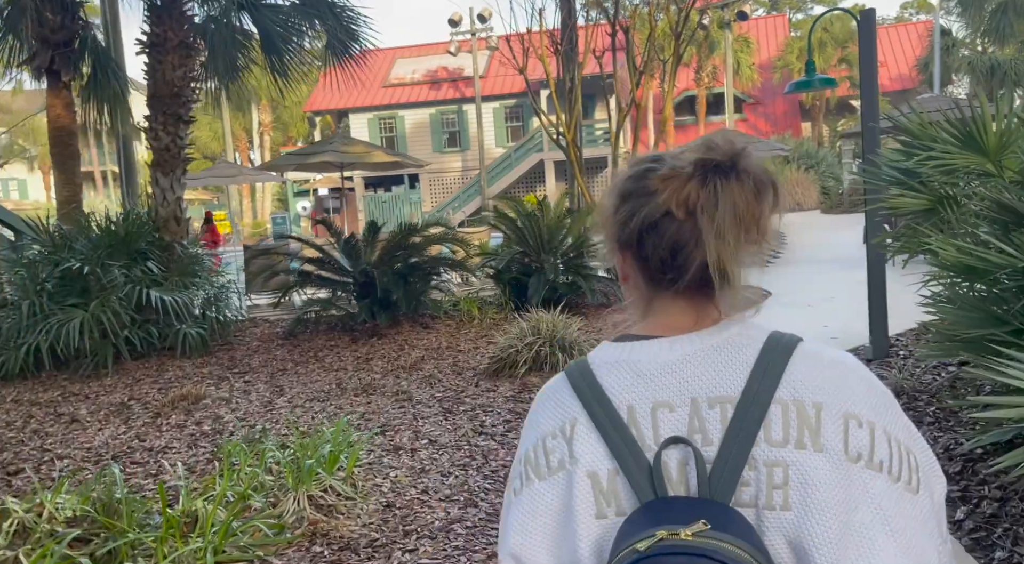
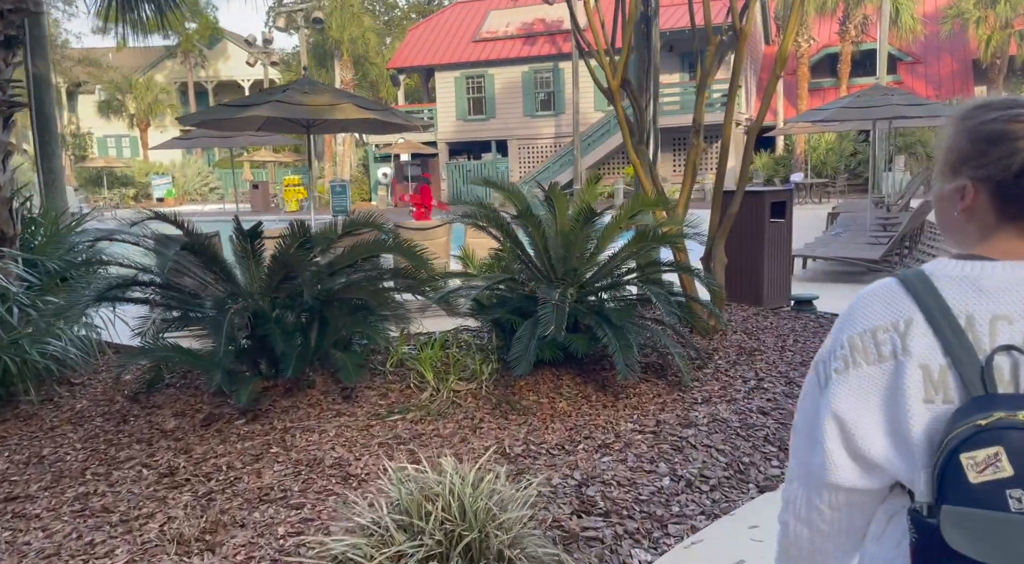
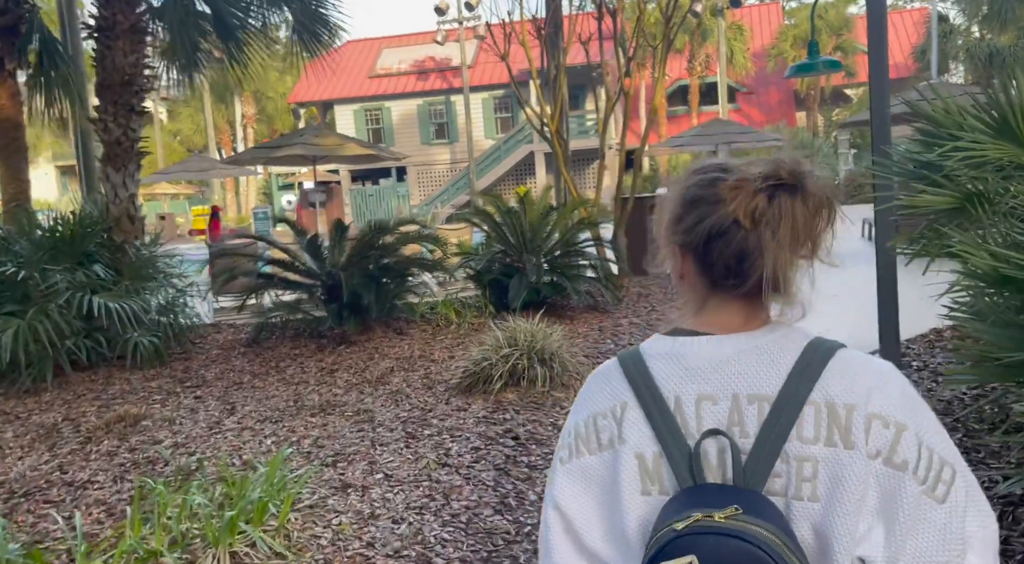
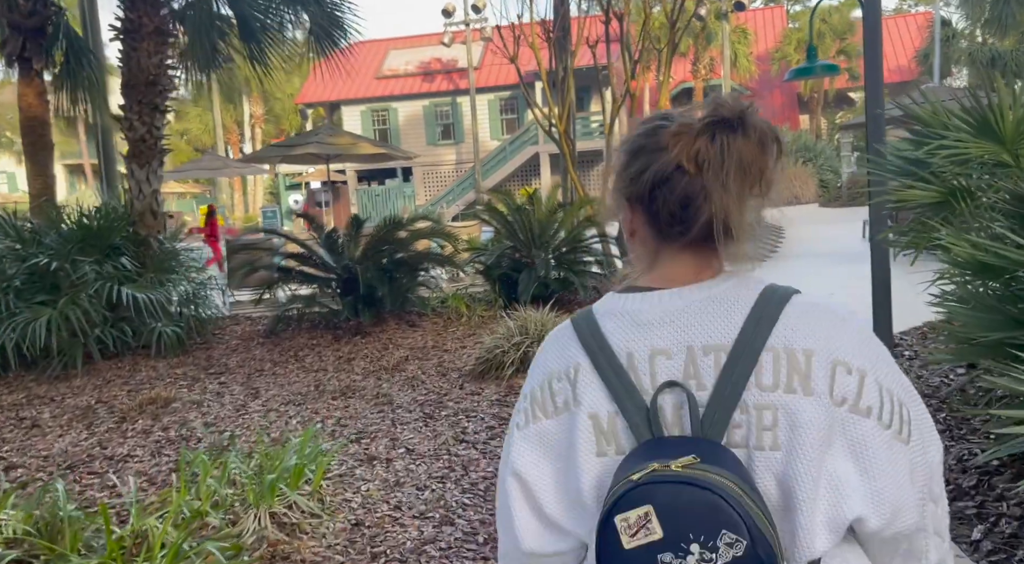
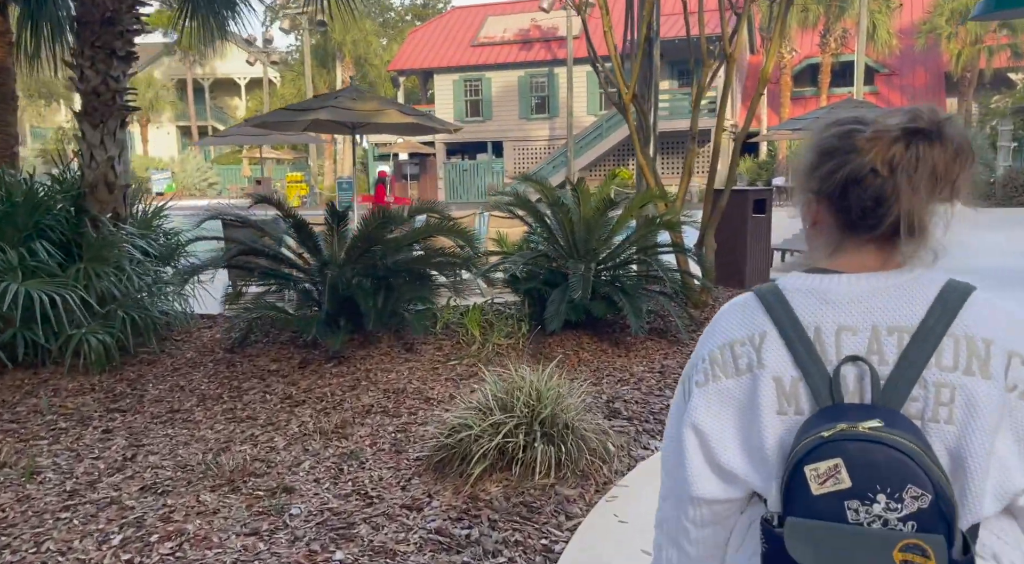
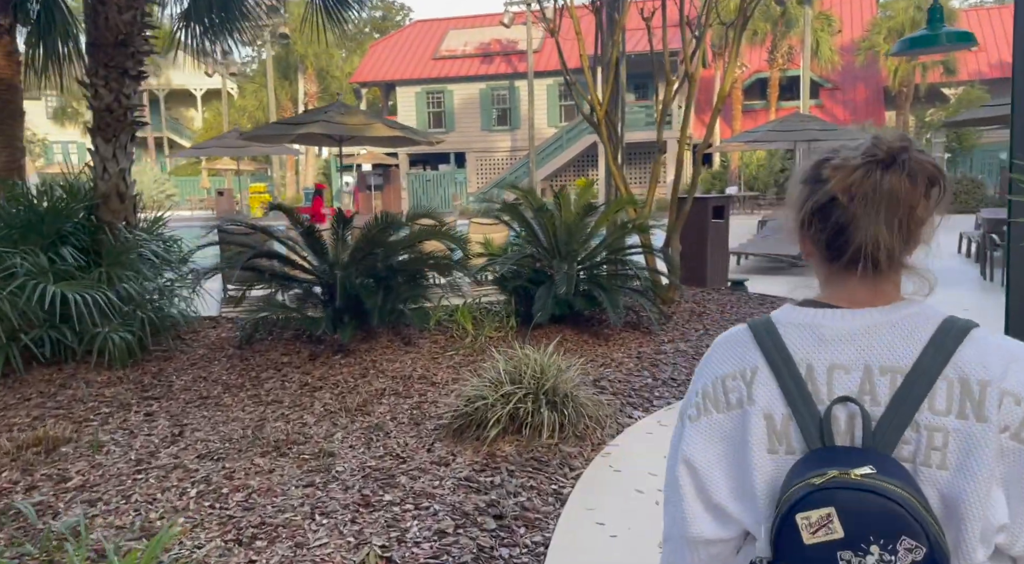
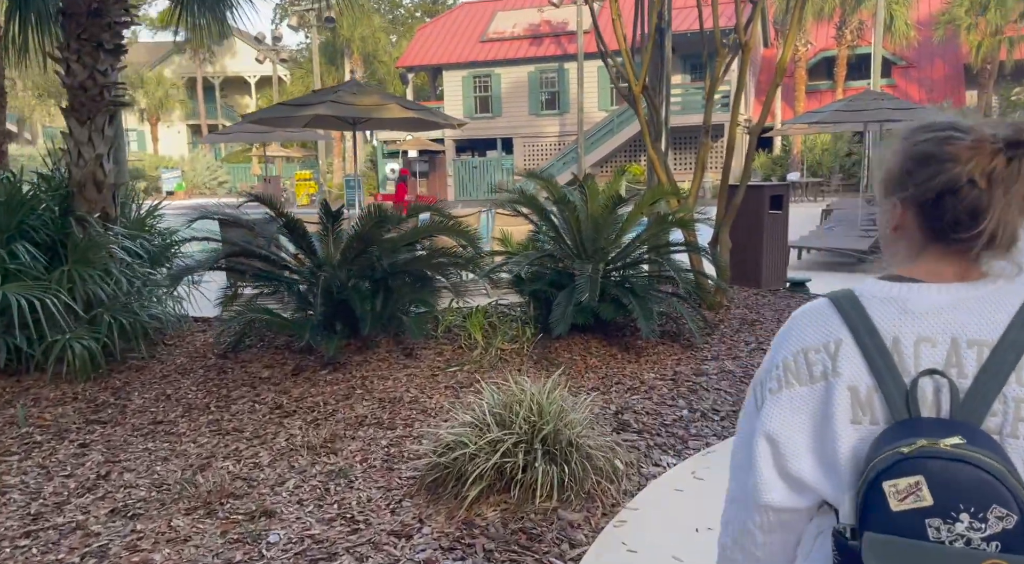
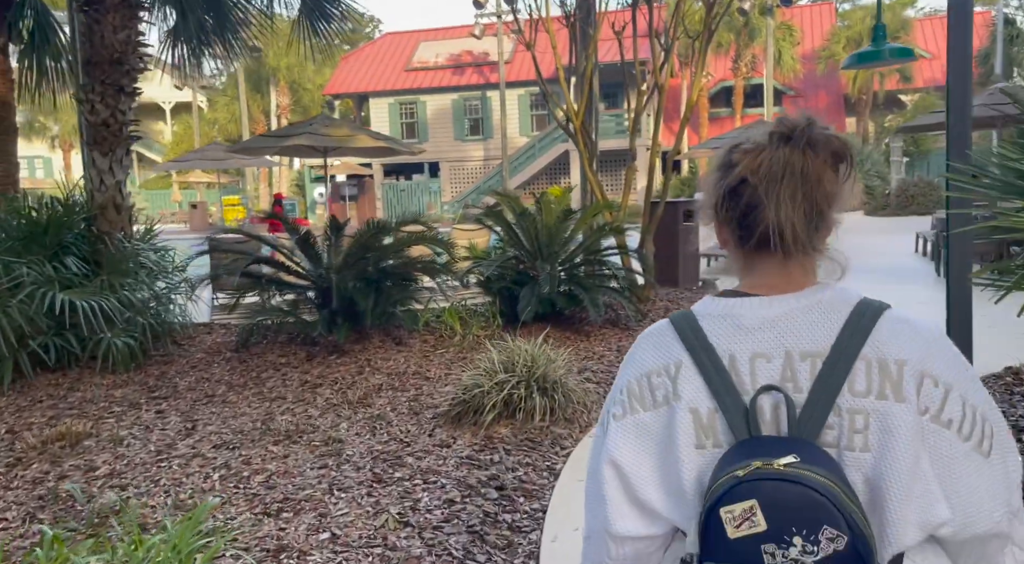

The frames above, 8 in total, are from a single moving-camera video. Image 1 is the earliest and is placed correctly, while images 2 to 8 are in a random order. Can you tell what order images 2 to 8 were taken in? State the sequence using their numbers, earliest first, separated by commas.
4, 3, 8, 6, 5, 7, 2
